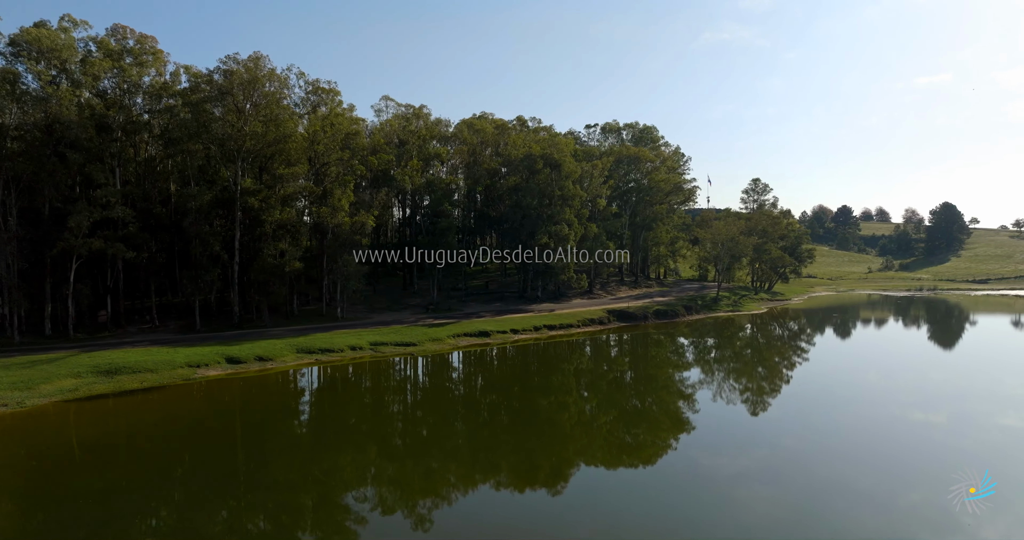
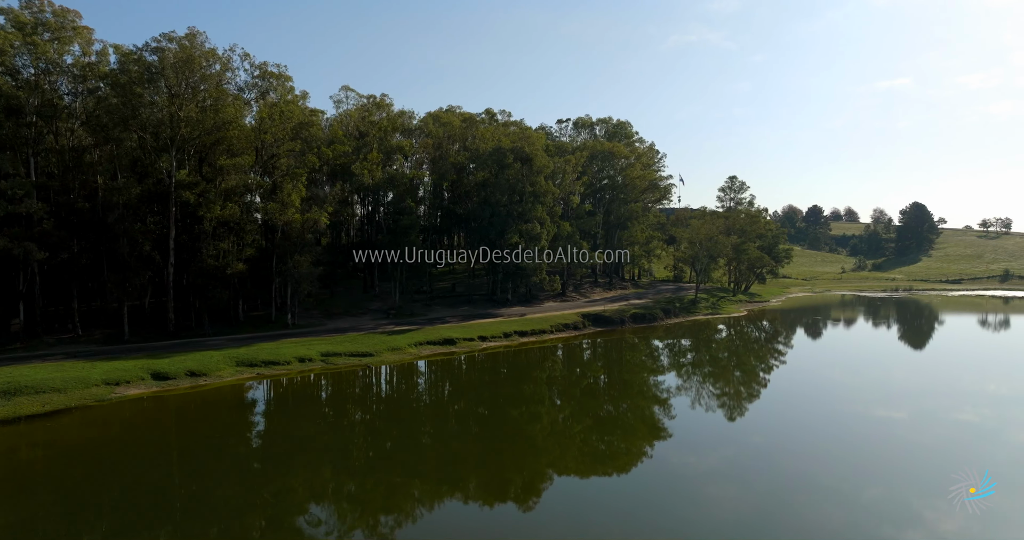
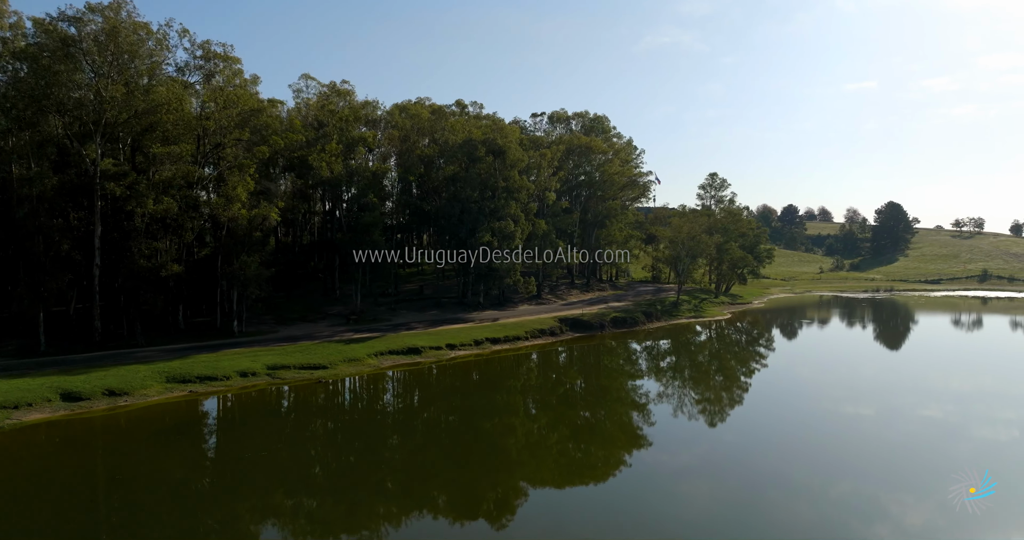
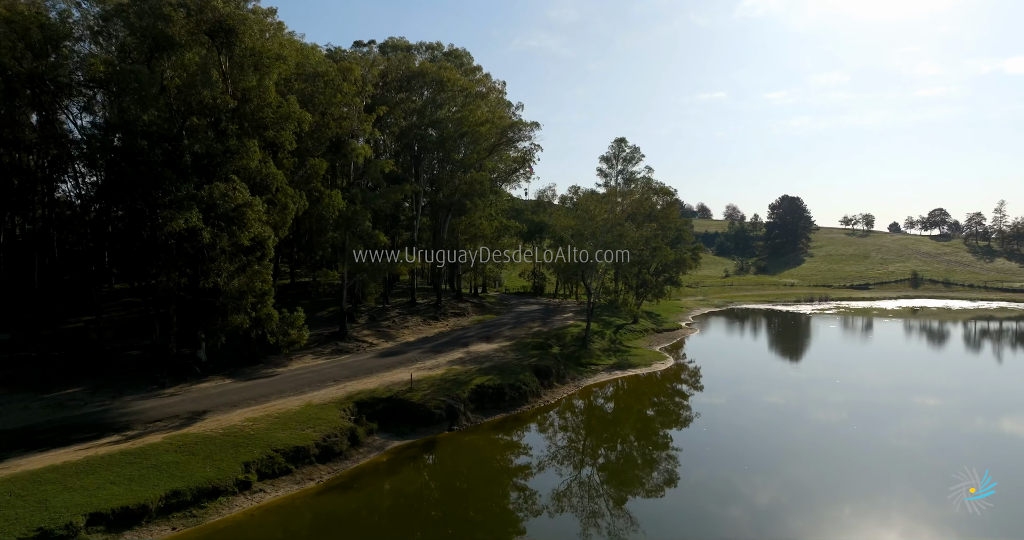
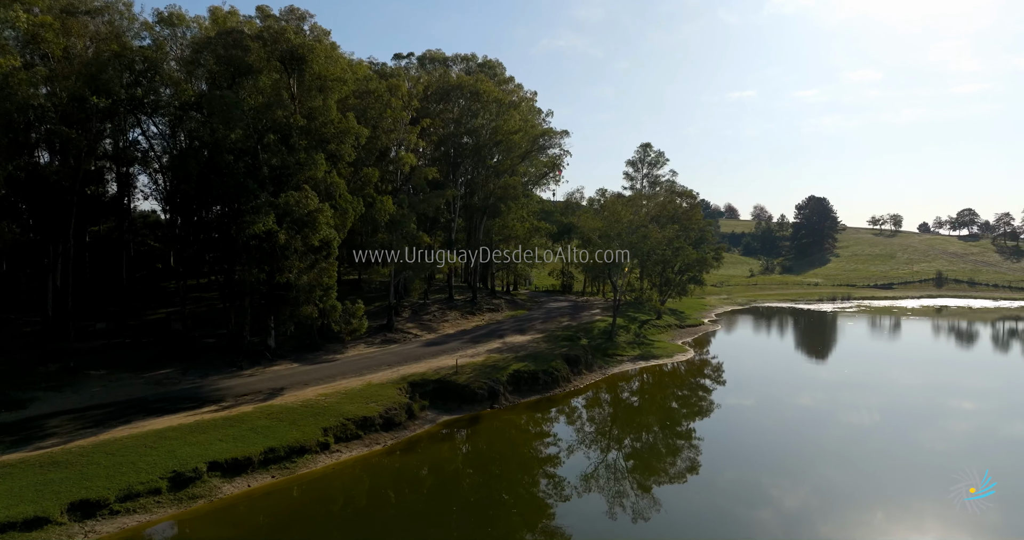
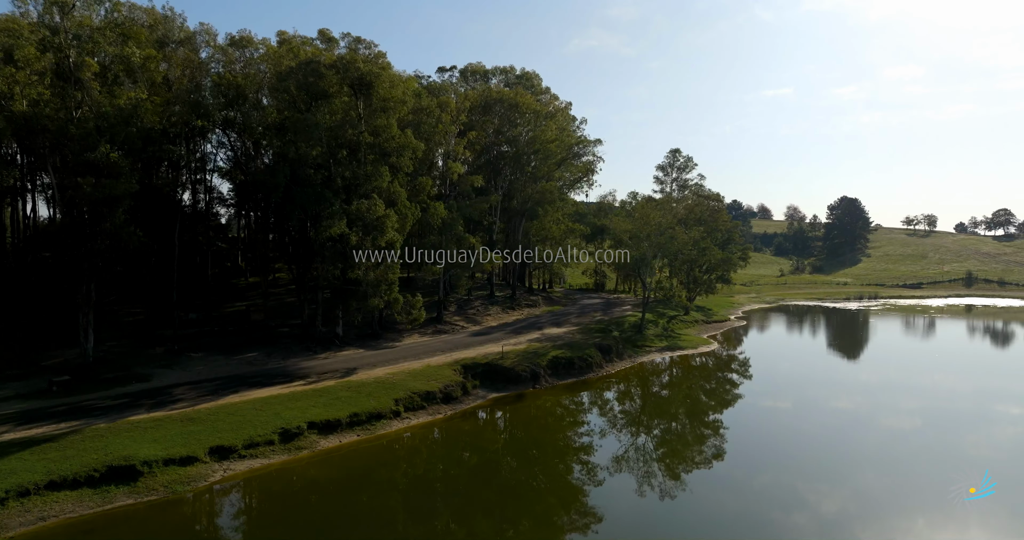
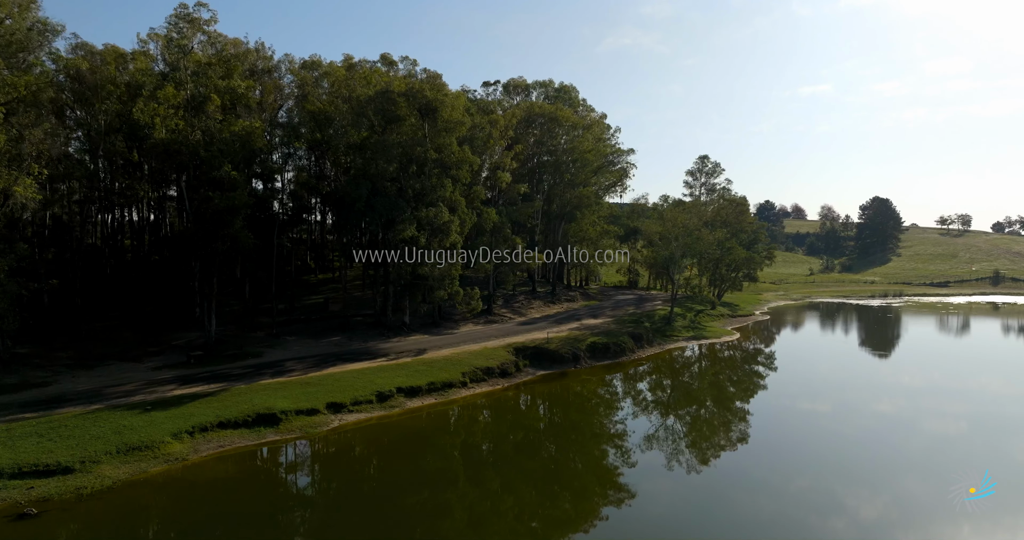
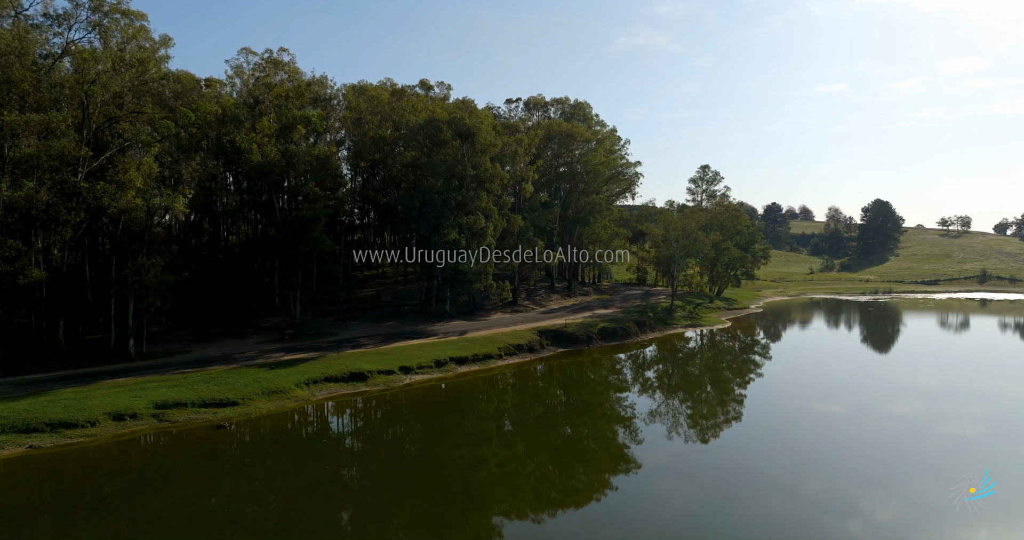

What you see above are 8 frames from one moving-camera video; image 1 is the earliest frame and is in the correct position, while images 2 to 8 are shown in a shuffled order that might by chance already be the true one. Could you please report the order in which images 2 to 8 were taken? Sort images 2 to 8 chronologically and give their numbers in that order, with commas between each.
2, 3, 8, 7, 6, 5, 4
